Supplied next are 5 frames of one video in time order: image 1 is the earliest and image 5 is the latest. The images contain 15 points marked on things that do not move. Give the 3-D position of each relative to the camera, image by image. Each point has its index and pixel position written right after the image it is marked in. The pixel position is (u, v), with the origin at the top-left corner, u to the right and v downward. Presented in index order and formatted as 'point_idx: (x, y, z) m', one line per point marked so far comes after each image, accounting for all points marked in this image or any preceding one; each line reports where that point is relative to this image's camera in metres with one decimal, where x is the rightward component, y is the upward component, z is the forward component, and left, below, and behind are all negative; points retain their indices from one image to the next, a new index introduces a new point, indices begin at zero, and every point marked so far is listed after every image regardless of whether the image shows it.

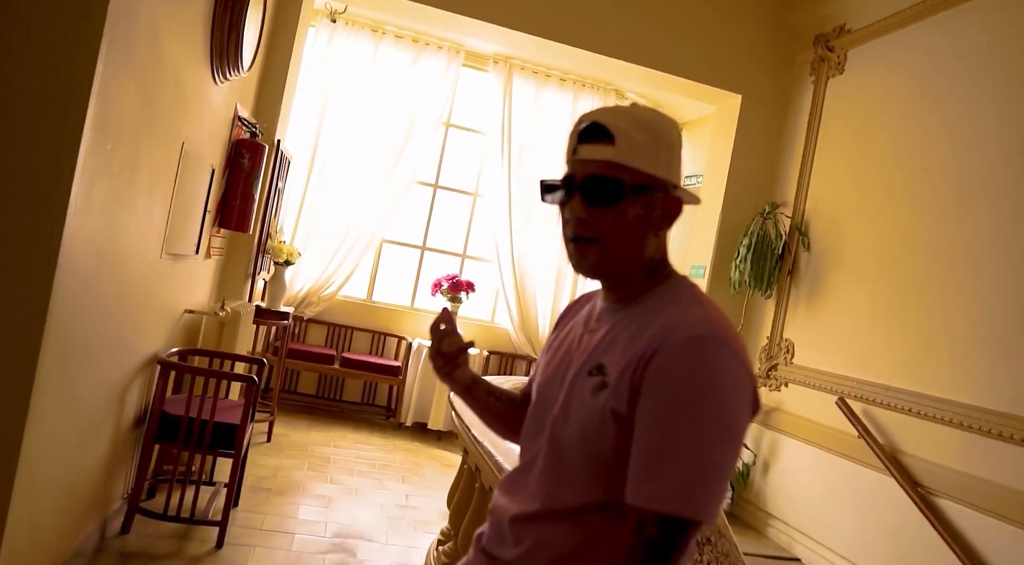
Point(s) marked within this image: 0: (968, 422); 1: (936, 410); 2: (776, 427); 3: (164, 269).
0: (+2.1, -0.7, +2.9) m
1: (+2.1, -0.6, +3.1) m
2: (+1.7, -0.9, +4.1) m
3: (-1.5, +0.1, +2.8) m
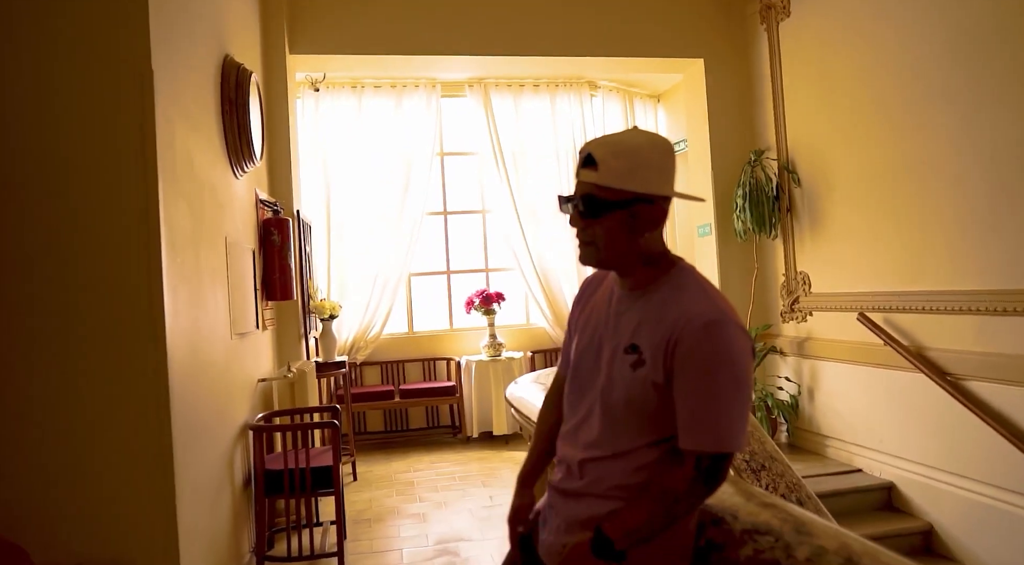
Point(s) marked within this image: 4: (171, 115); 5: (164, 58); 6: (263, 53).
0: (+2.3, -0.1, +3.1) m
1: (+2.3, -0.1, +3.3) m
2: (+2.1, -0.5, +4.3) m
3: (-1.4, -0.3, +3.2) m
4: (-1.2, +0.6, +2.3) m
5: (-1.2, +0.8, +2.2) m
6: (-1.7, +1.6, +4.3) m
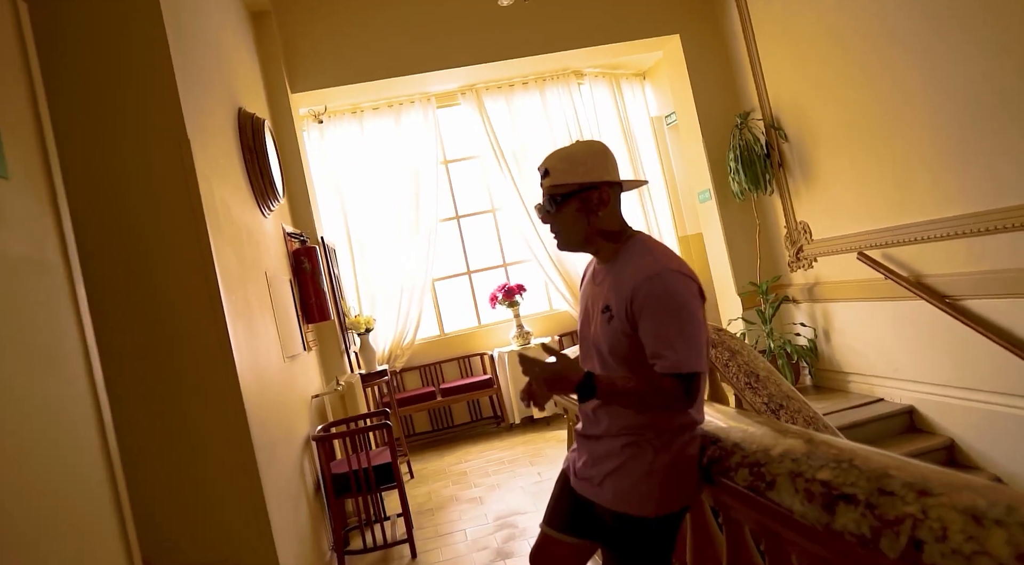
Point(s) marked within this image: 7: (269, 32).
0: (+2.4, +0.3, +3.3) m
1: (+2.4, +0.3, +3.5) m
2: (+2.2, -0.1, +4.5) m
3: (-1.2, -0.5, +3.5) m
4: (-1.2, +0.5, +2.6) m
5: (-1.3, +0.6, +2.5) m
6: (-1.8, +1.4, +4.7) m
7: (-1.8, +1.9, +4.7) m
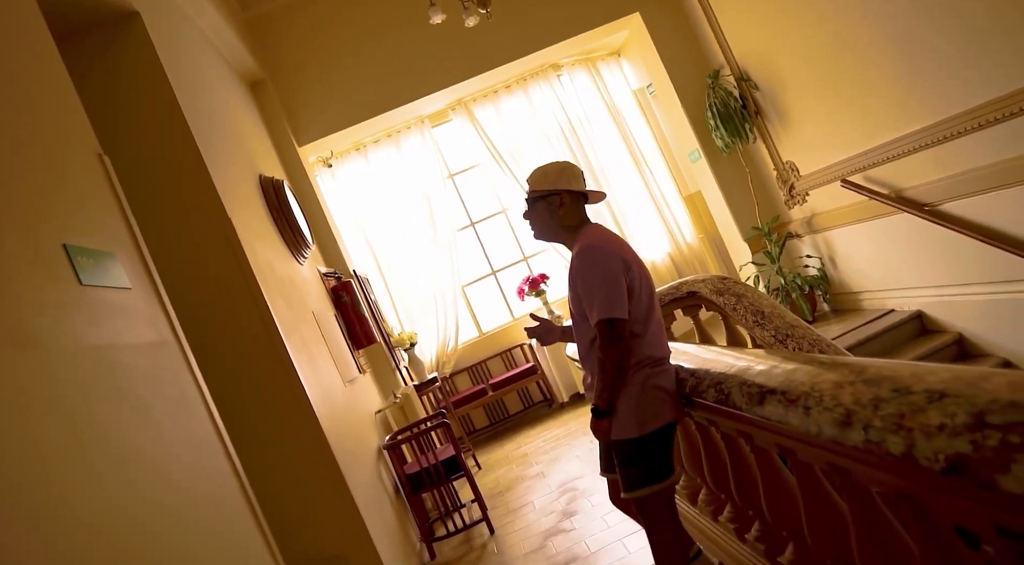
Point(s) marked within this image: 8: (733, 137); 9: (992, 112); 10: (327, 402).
0: (+2.4, +0.8, +3.6) m
1: (+2.3, +0.8, +3.7) m
2: (+2.4, +0.4, +4.8) m
3: (-1.0, -0.7, +4.0) m
4: (-1.3, +0.2, +3.0) m
5: (-1.3, +0.4, +3.0) m
6: (-1.9, +1.0, +5.1) m
7: (-2.0, +1.5, +5.2) m
8: (+1.8, +1.2, +5.0) m
9: (+2.4, +0.9, +3.2) m
10: (-0.9, -0.6, +3.2) m
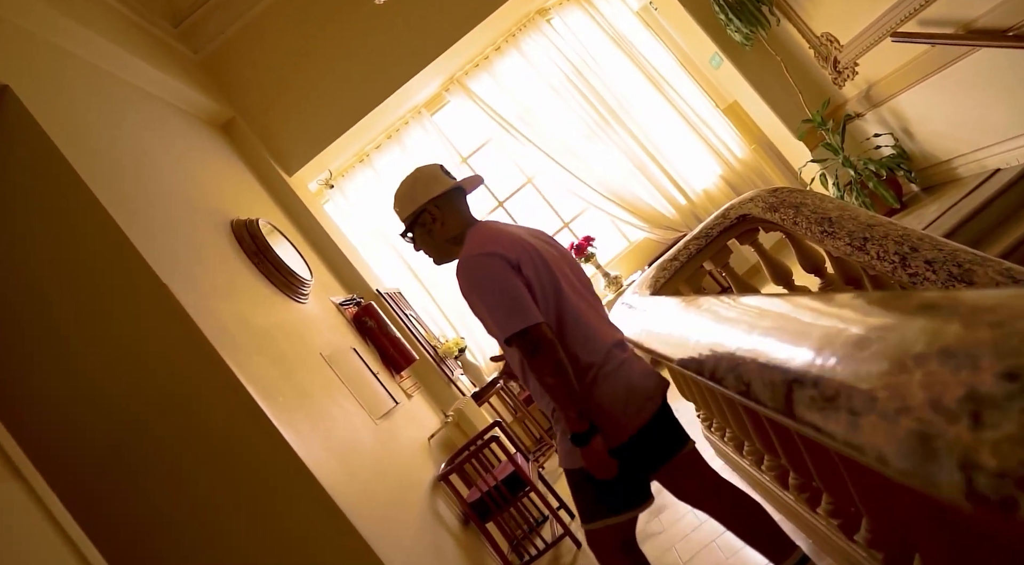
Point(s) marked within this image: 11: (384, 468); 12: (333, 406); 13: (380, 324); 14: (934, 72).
0: (+2.1, +1.5, +2.7) m
1: (+2.1, +1.5, +2.9) m
2: (+2.4, +1.2, +3.9) m
3: (-0.7, -0.8, +3.6) m
4: (-1.3, -0.1, +2.7) m
5: (-1.4, +0.1, +2.7) m
6: (-1.8, +0.7, +4.9) m
7: (-2.1, +1.1, +4.9) m
8: (+1.6, +1.7, +4.2) m
9: (+2.1, +1.5, +2.3) m
10: (-0.7, -0.8, +2.8) m
11: (-0.6, -0.9, +3.1) m
12: (-0.9, -0.6, +3.1) m
13: (-0.9, -0.3, +4.4) m
14: (+2.3, +1.2, +3.4) m
